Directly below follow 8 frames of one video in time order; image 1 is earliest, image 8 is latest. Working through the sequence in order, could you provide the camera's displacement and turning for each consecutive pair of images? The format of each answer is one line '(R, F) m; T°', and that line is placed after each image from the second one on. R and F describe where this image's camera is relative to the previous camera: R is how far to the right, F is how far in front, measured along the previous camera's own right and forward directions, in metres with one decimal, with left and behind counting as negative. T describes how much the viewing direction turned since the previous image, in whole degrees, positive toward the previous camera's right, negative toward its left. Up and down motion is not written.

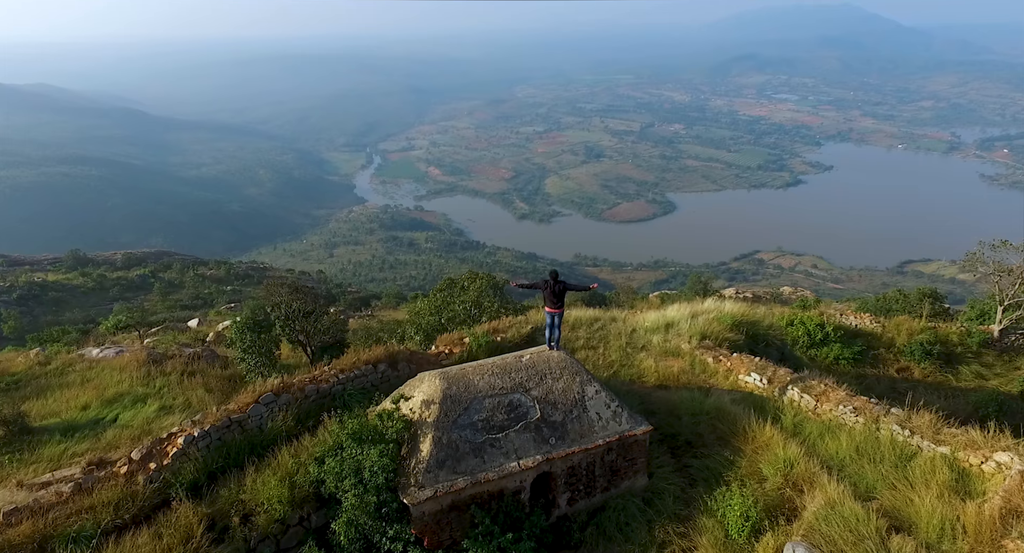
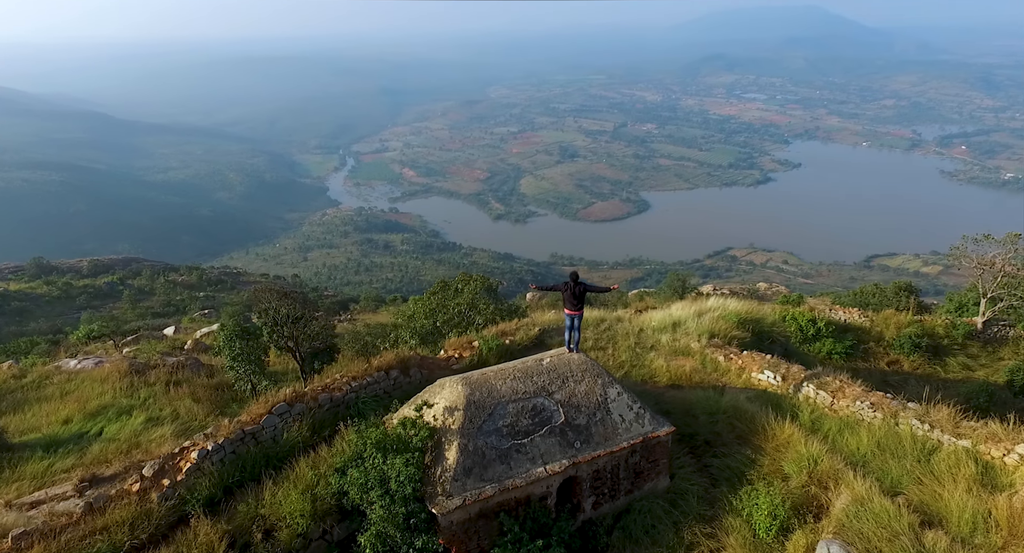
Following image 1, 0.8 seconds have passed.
(-0.5, +0.1) m; +3°
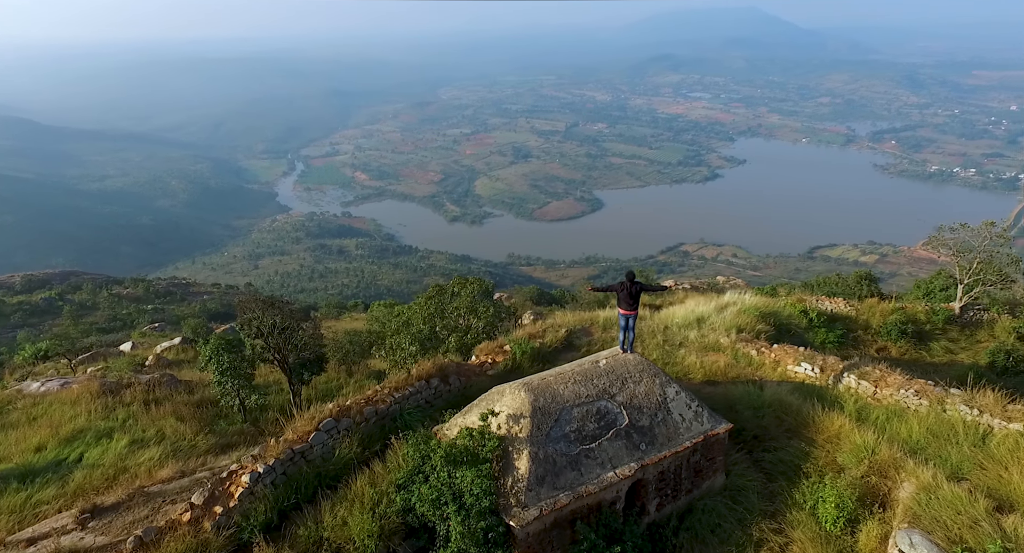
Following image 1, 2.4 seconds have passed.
(-1.1, +0.2) m; +5°
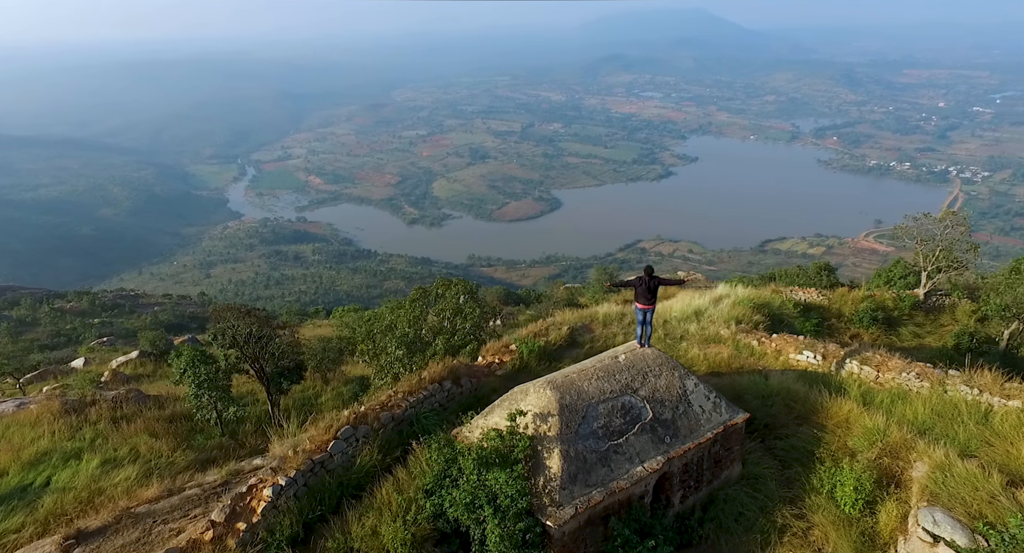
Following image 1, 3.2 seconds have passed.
(-0.7, +0.1) m; +4°
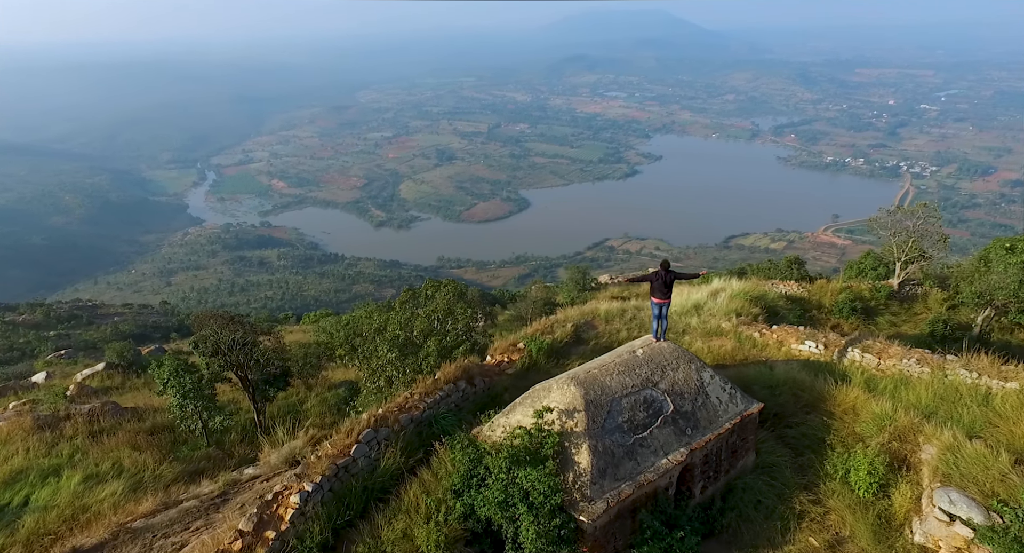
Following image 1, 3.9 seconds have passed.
(-0.6, 0.0) m; +3°
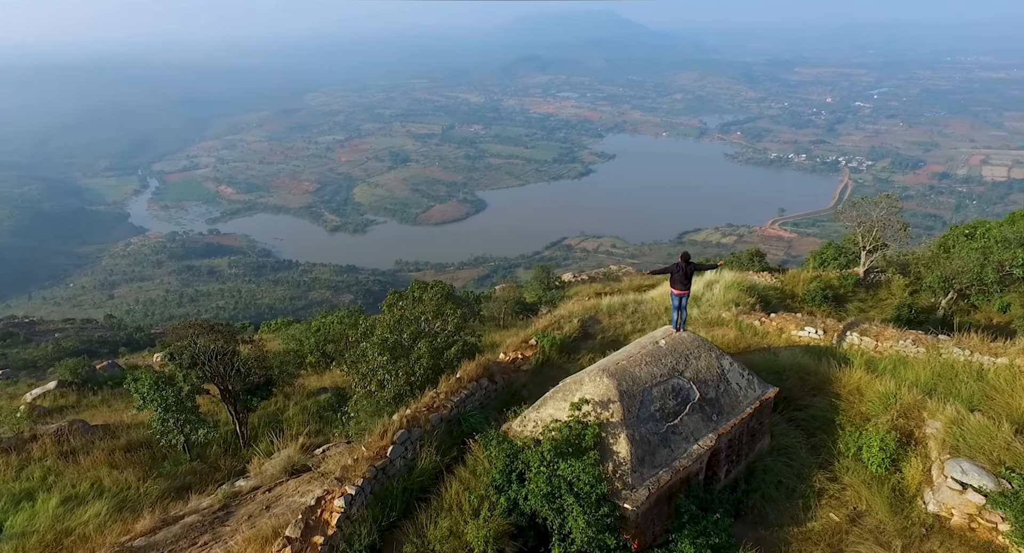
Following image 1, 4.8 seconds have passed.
(-0.8, 0.0) m; +5°
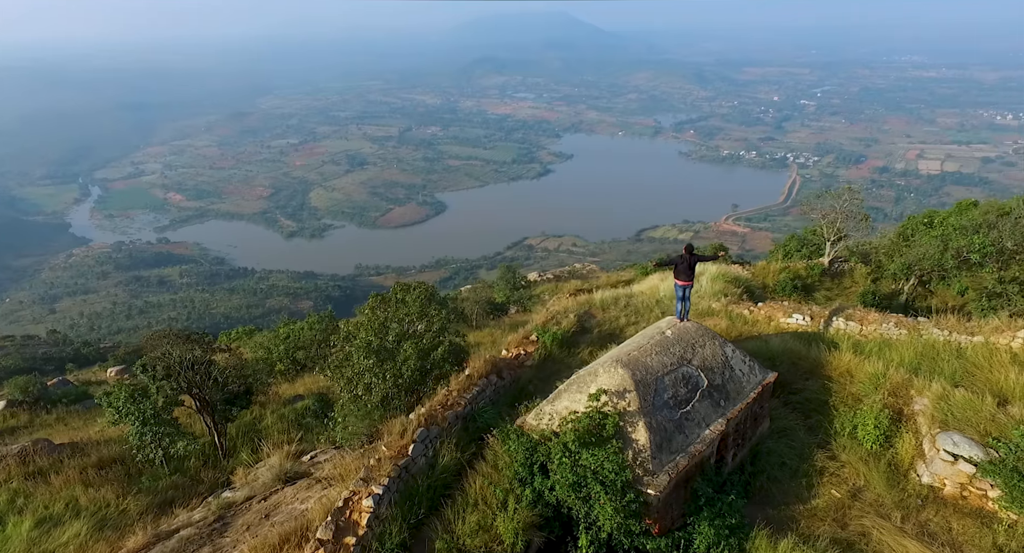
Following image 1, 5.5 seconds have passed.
(-0.6, -0.1) m; +4°
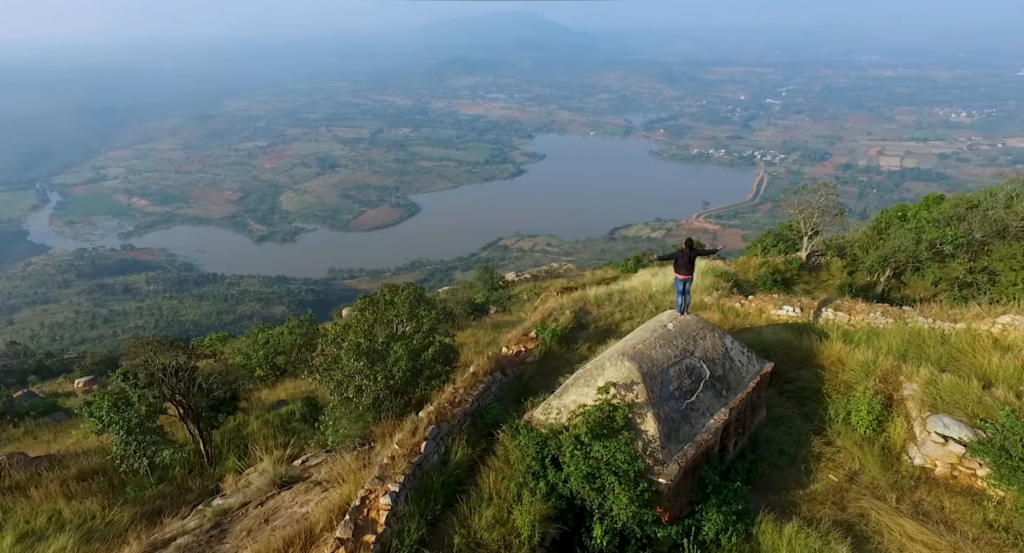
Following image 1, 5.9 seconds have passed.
(-0.4, 0.0) m; +3°
